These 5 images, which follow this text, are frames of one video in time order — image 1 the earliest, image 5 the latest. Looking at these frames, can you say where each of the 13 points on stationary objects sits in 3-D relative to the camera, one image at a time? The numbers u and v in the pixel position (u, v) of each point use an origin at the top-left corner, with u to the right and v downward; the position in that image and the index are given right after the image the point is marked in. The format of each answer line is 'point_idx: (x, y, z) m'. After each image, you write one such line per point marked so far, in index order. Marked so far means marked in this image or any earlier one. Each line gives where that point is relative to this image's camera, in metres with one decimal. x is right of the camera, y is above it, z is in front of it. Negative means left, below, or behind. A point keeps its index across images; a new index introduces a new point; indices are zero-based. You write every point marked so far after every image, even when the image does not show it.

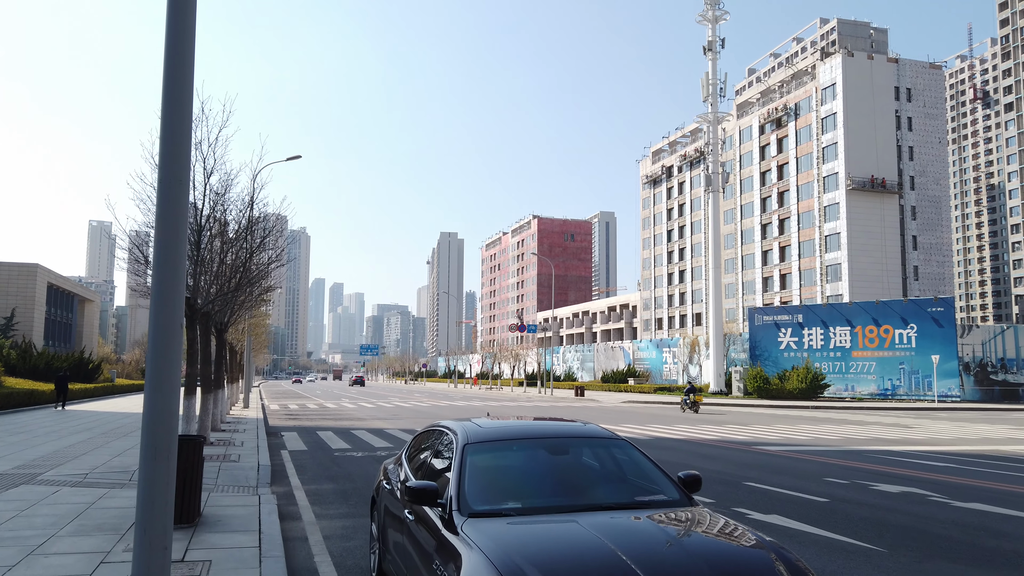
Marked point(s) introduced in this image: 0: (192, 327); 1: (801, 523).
0: (-5.3, -0.6, +12.0) m
1: (+3.0, -2.5, +7.6) m
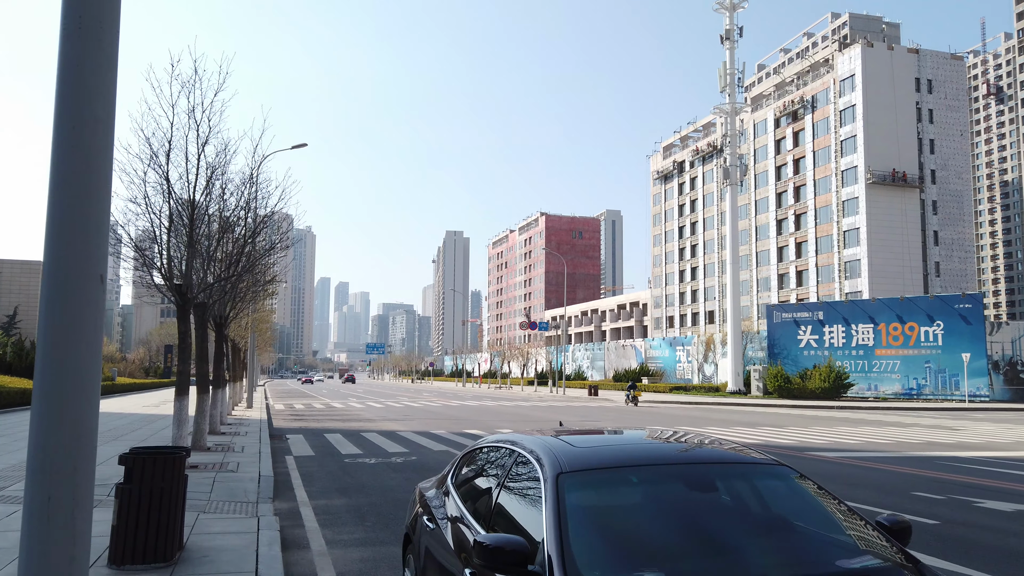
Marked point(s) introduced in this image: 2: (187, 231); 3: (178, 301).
0: (-4.8, -0.4, +10.6) m
1: (+3.5, -2.3, +6.1) m
2: (-4.7, +0.8, +10.5) m
3: (-4.9, -0.2, +10.6) m
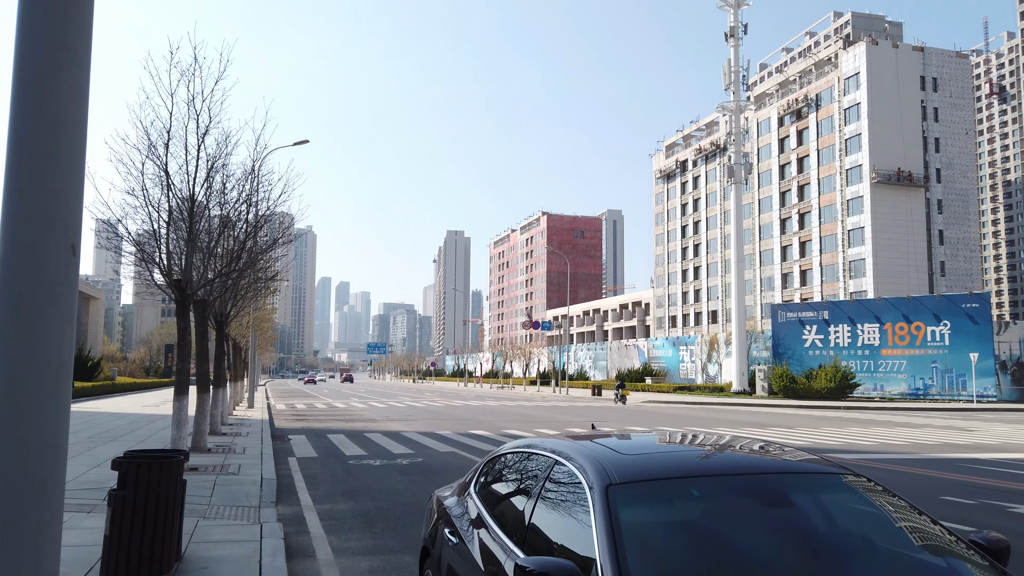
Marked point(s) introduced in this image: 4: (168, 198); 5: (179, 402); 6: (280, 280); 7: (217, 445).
0: (-4.6, -0.4, +10.3) m
1: (+3.7, -2.2, +5.8) m
2: (-4.6, +0.9, +10.2) m
3: (-4.7, -0.1, +10.2) m
4: (-4.7, +1.2, +10.0) m
5: (-4.5, -1.6, +9.9) m
6: (-6.1, +0.2, +18.9) m
7: (-5.4, -2.9, +13.4) m
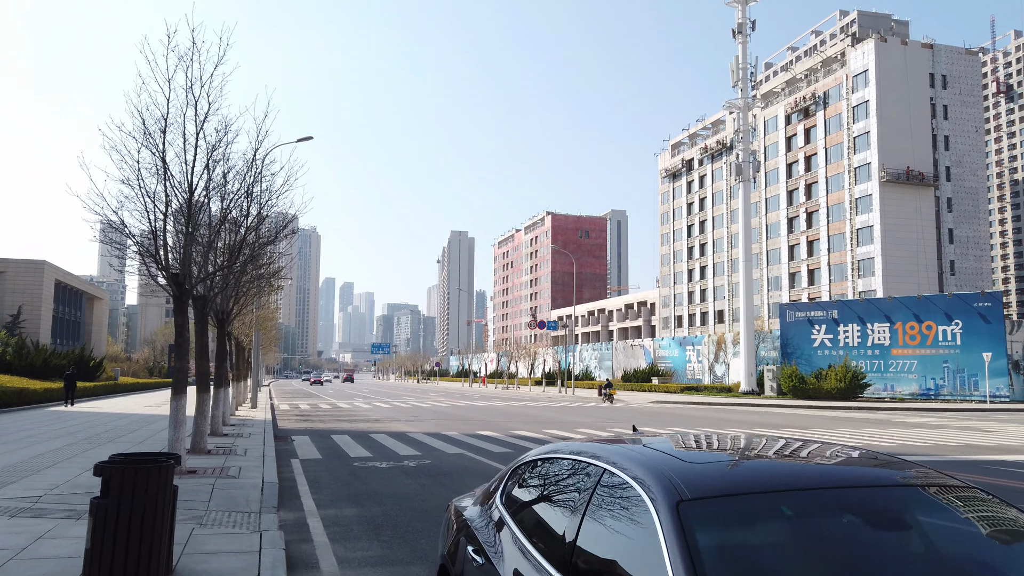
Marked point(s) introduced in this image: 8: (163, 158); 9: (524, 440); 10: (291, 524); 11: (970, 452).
0: (-4.4, -0.3, +9.8) m
1: (+3.8, -2.1, +5.3) m
2: (-4.4, +1.0, +9.7) m
3: (-4.5, -0.1, +9.8) m
4: (-4.6, +1.3, +9.6) m
5: (-4.4, -1.5, +9.5) m
6: (-5.8, +0.3, +18.5) m
7: (-5.2, -2.8, +12.9) m
8: (-4.4, +1.6, +9.2) m
9: (+0.3, -3.5, +16.8) m
10: (-2.3, -2.4, +7.5) m
11: (+9.9, -3.6, +15.8) m
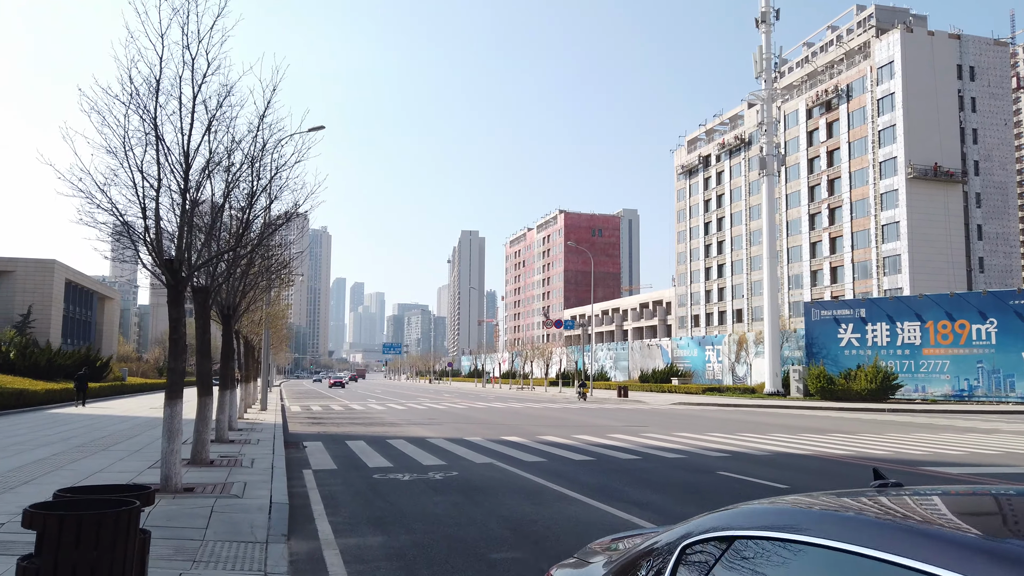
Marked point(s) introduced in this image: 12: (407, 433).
0: (-3.9, -0.2, +8.5) m
1: (+4.3, -2.0, +3.9) m
2: (-3.9, +1.1, +8.5) m
3: (-4.0, +0.1, +8.5) m
4: (-4.0, +1.4, +8.3) m
5: (-3.8, -1.4, +8.2) m
6: (-5.2, +0.4, +17.3) m
7: (-4.7, -2.7, +11.7) m
8: (-3.9, +1.8, +8.0) m
9: (+0.9, -3.4, +15.4) m
10: (-1.8, -2.3, +6.2) m
11: (+10.5, -3.4, +14.3) m
12: (-2.8, -3.8, +19.2) m
